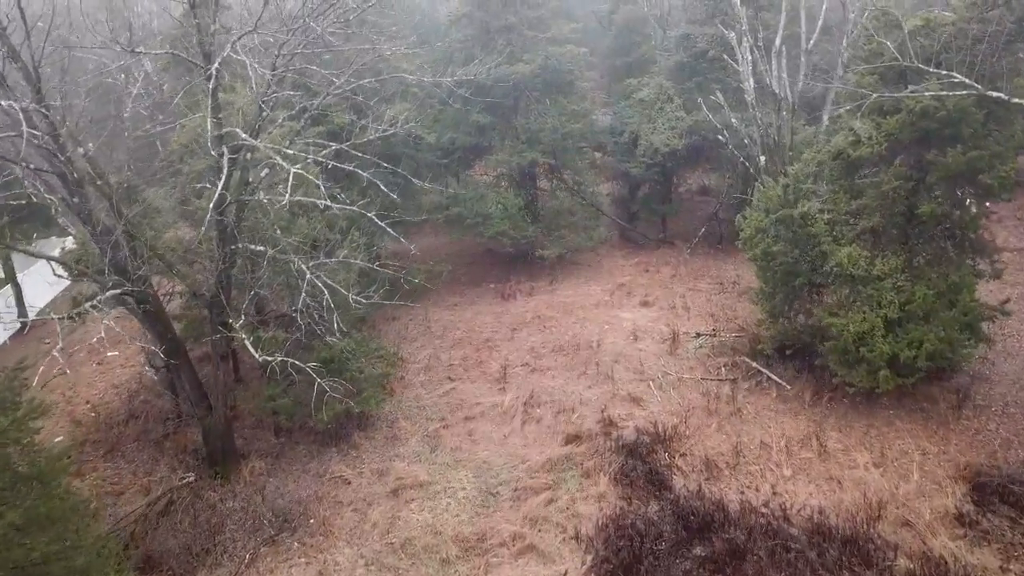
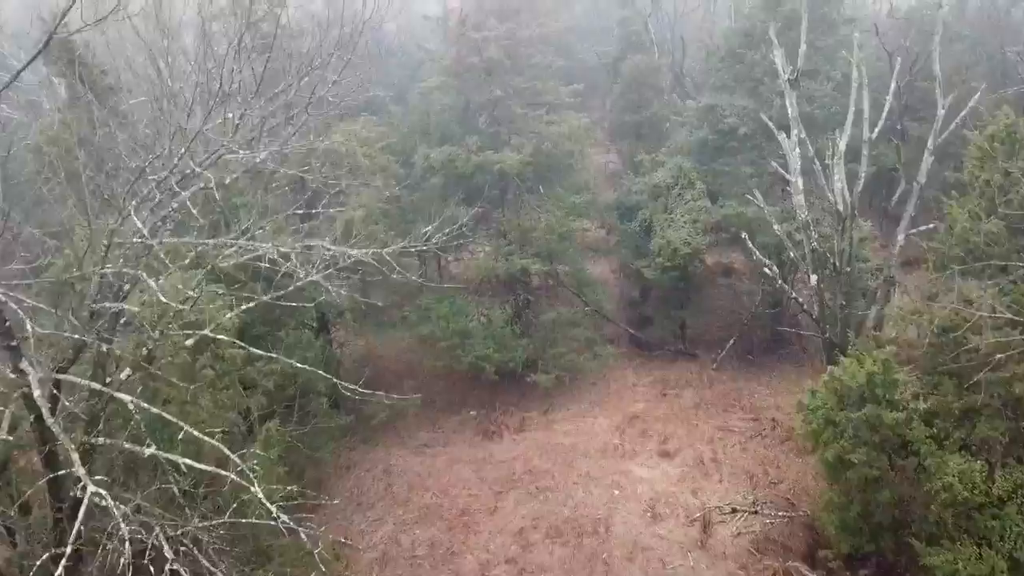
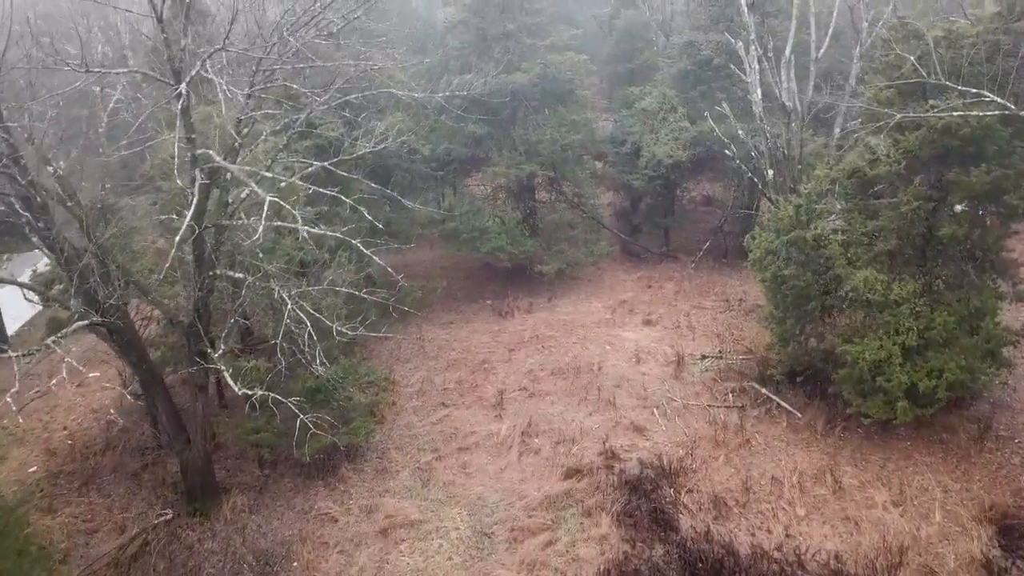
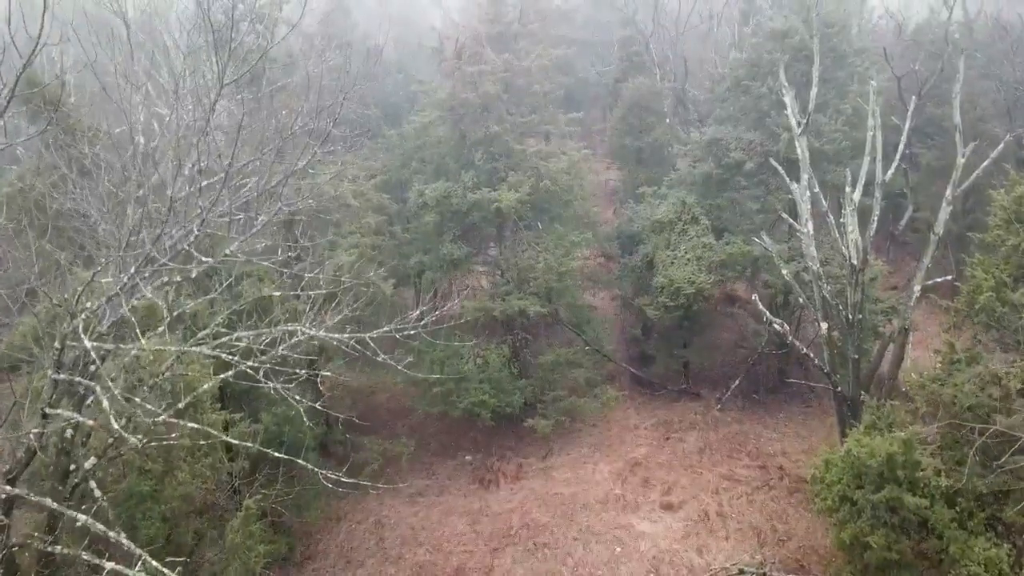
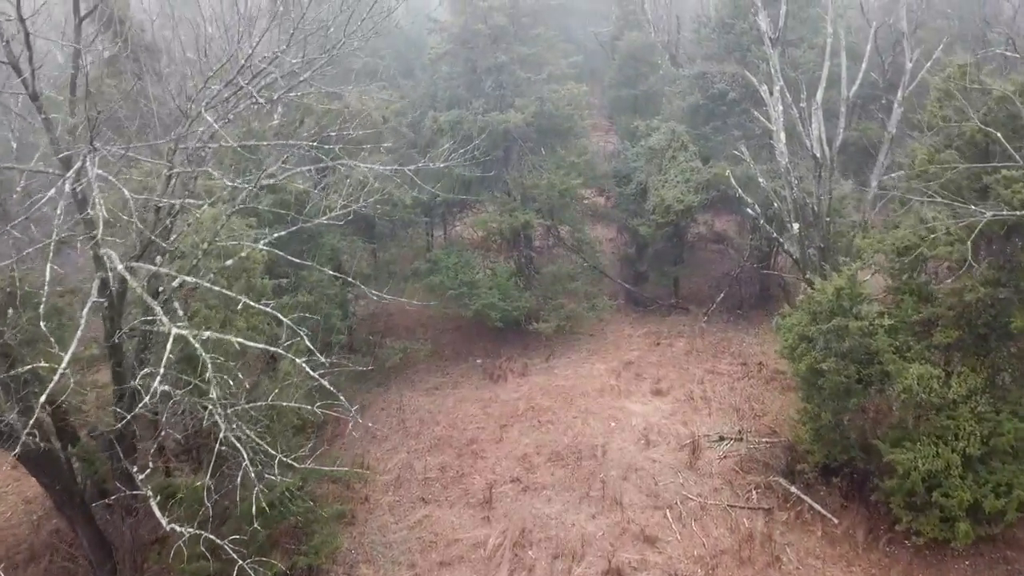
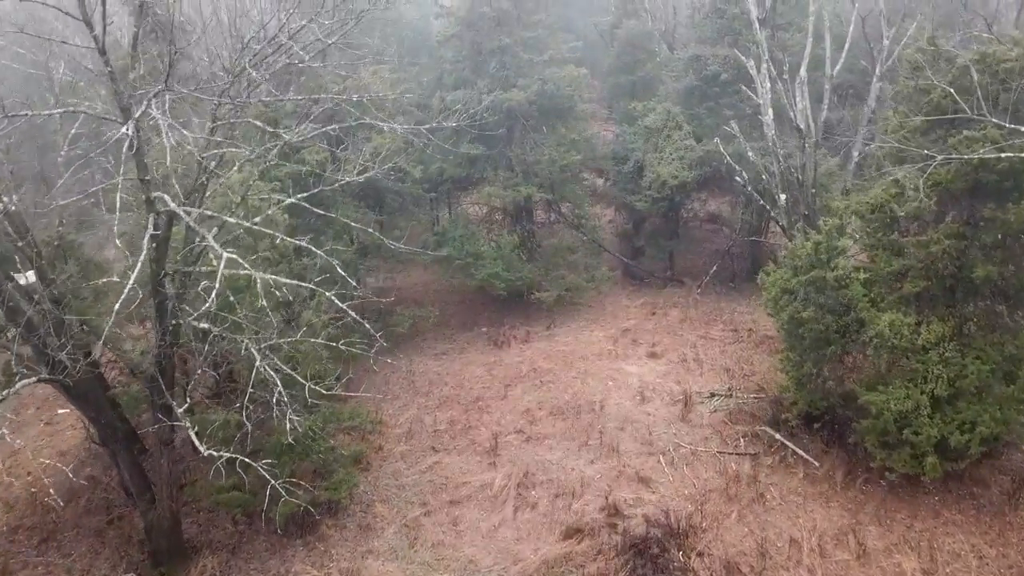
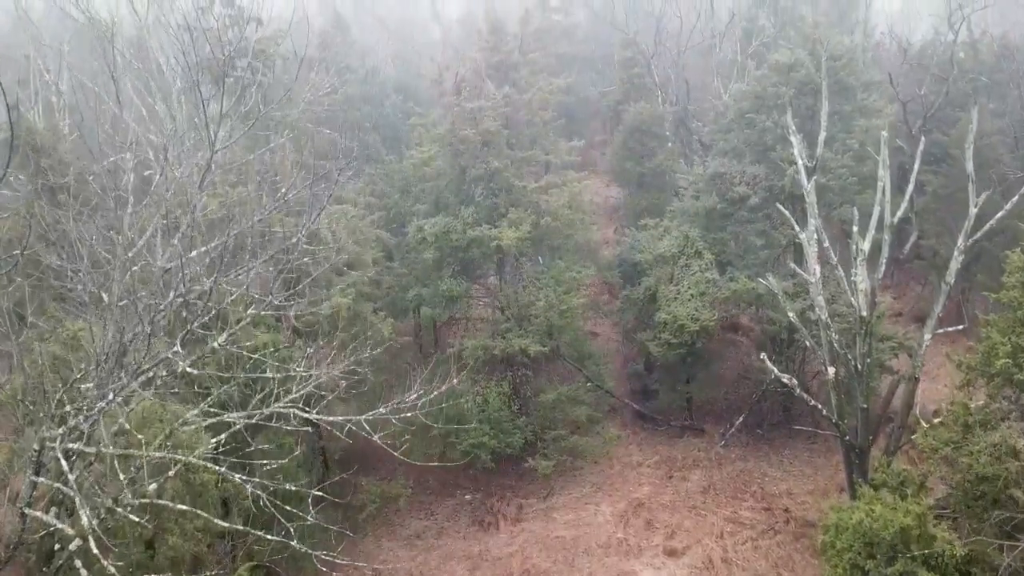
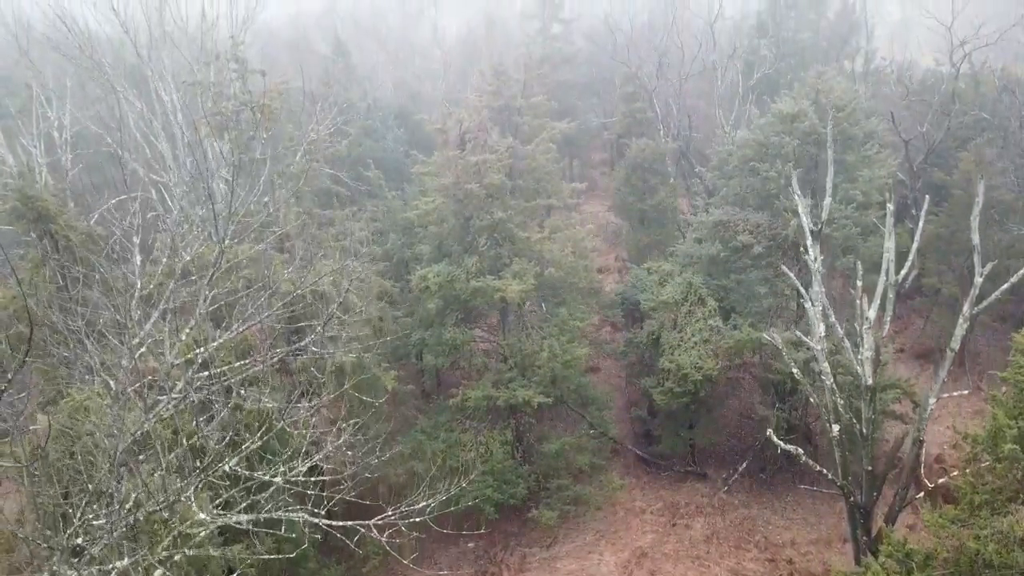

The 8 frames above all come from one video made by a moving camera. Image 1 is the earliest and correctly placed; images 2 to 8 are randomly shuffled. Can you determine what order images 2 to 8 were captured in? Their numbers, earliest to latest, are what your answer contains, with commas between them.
3, 6, 5, 2, 4, 7, 8
